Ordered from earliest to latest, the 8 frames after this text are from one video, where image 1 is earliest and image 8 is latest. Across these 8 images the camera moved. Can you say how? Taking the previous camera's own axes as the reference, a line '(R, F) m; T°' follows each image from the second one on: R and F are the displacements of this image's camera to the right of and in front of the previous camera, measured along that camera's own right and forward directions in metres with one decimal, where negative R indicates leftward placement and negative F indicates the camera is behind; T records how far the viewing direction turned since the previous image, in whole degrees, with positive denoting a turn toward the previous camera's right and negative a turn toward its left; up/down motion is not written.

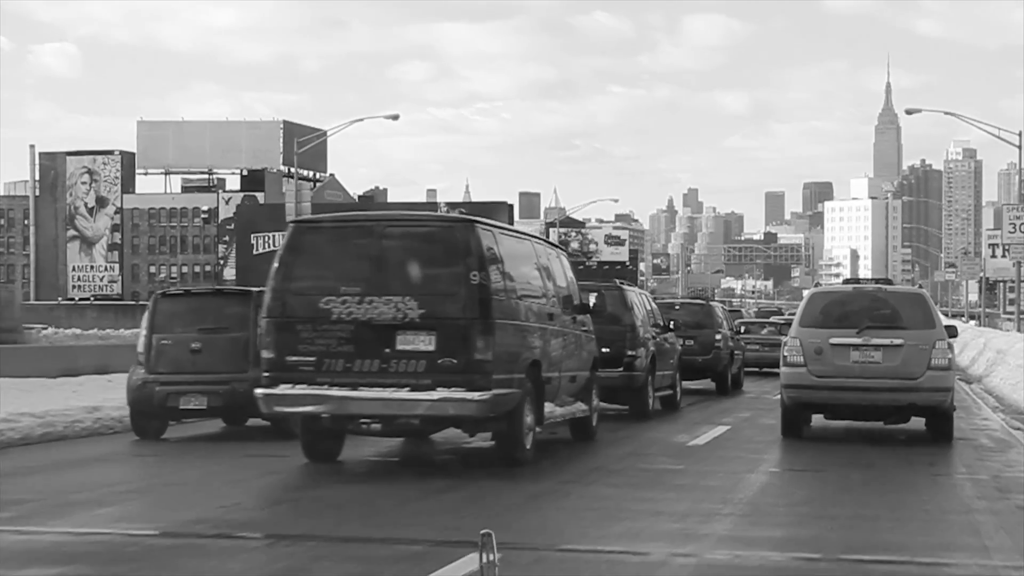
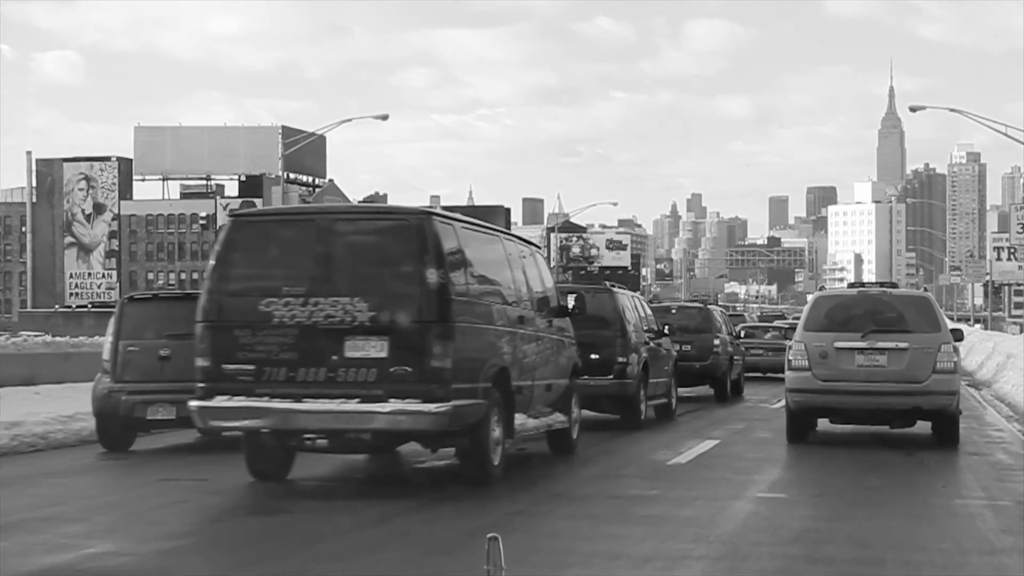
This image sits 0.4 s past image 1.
(+0.3, +1.0) m; 0°
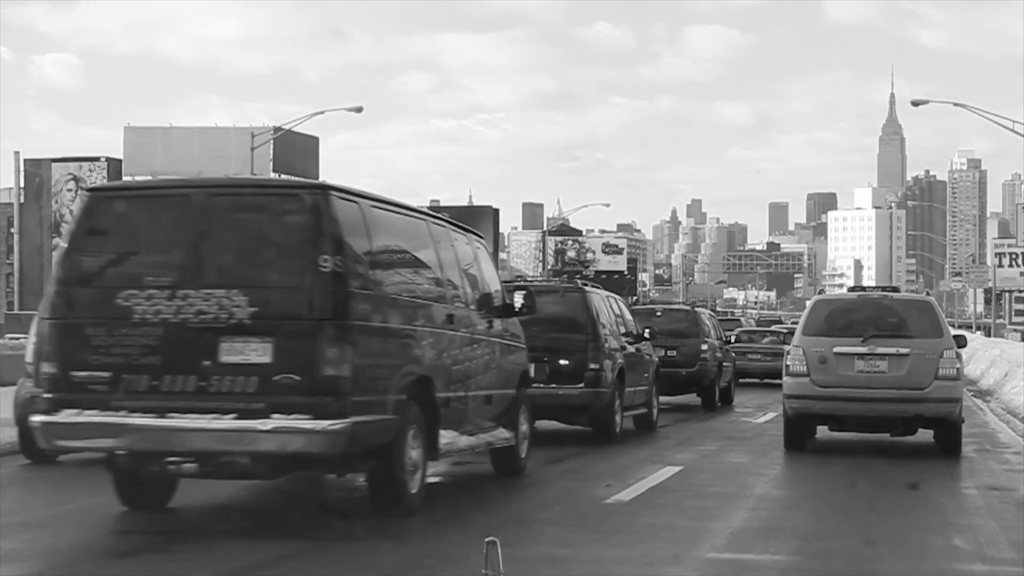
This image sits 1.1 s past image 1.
(+0.4, +1.6) m; 0°
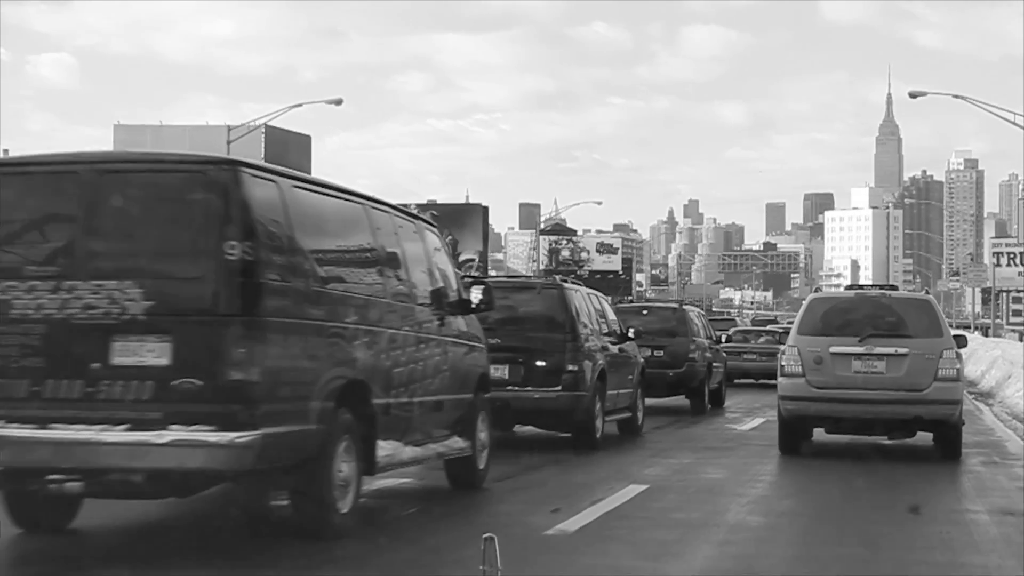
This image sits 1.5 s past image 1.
(+0.3, +0.9) m; 0°
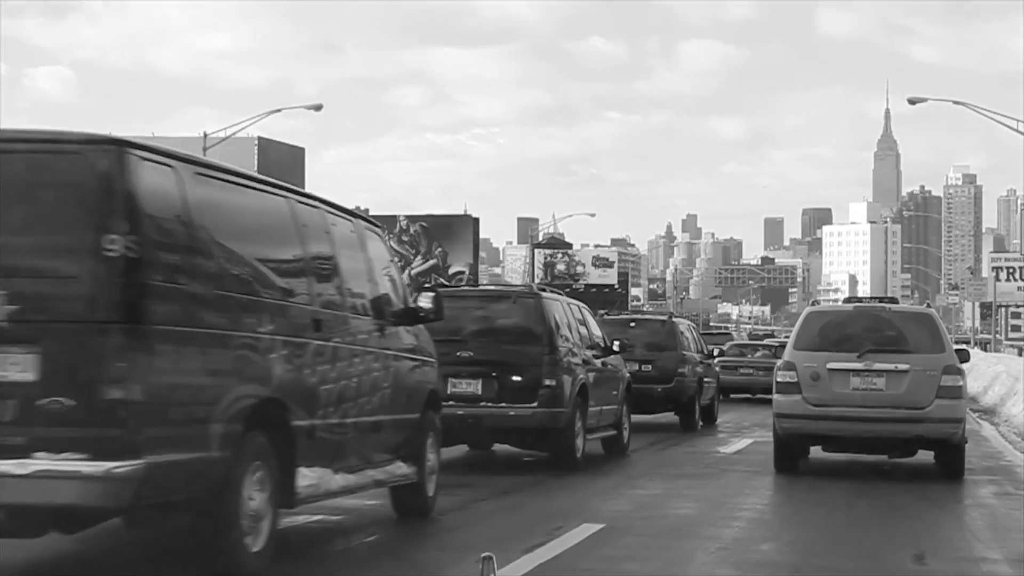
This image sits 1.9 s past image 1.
(+0.2, +0.9) m; 0°
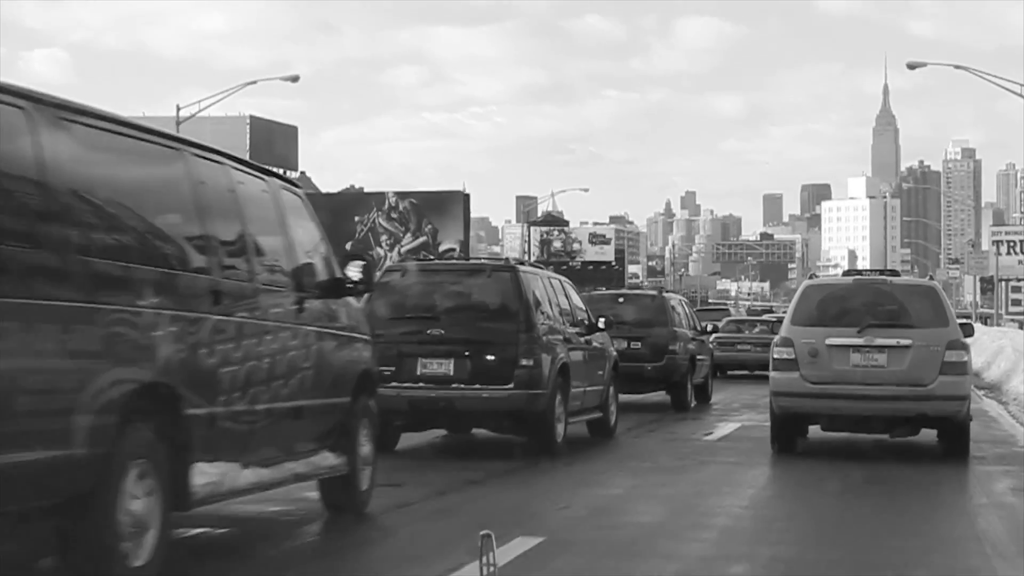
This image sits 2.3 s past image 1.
(+0.2, +0.9) m; 0°
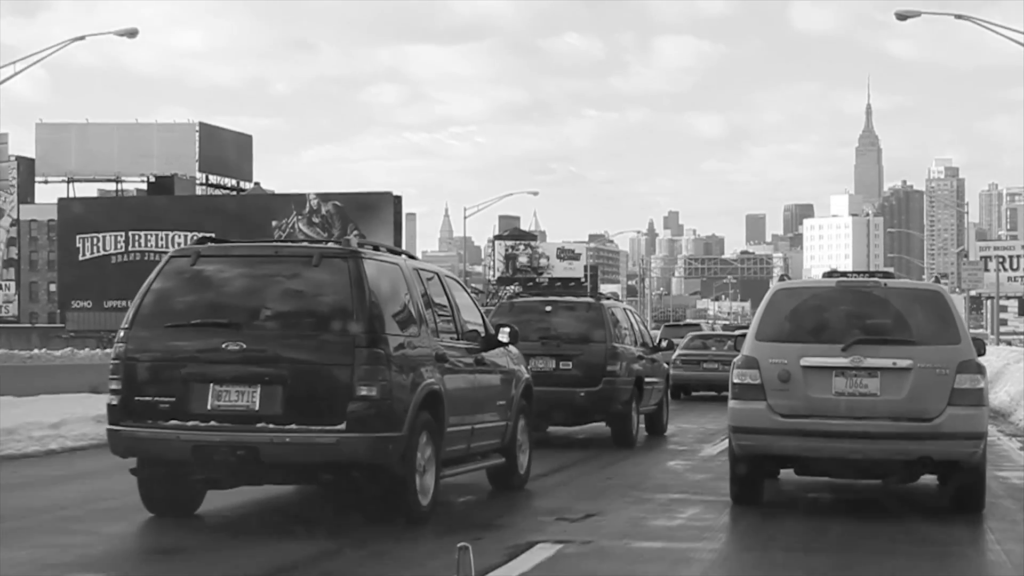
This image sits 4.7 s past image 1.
(+1.0, +4.1) m; +1°
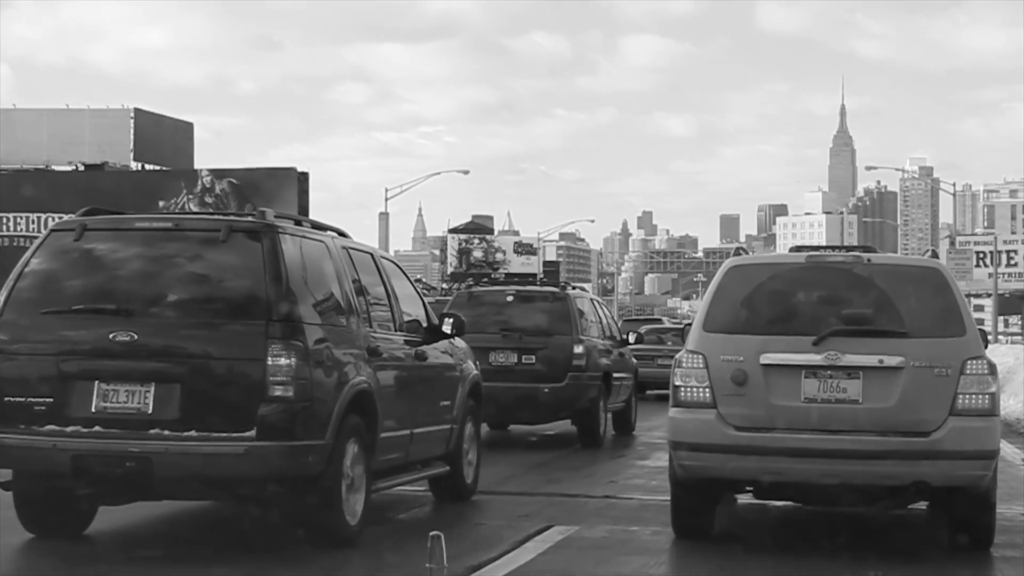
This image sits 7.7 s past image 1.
(+0.2, +1.4) m; +1°
